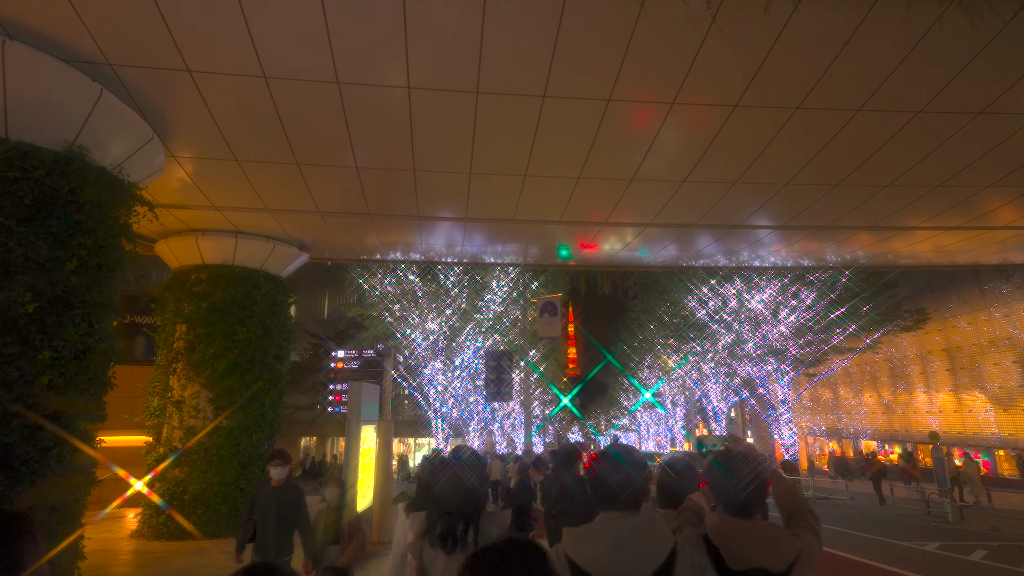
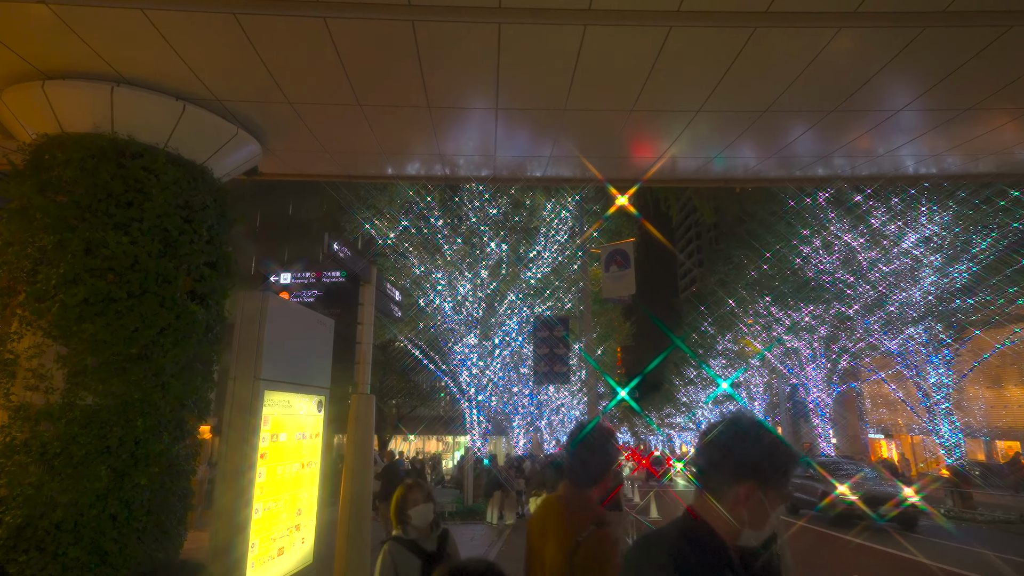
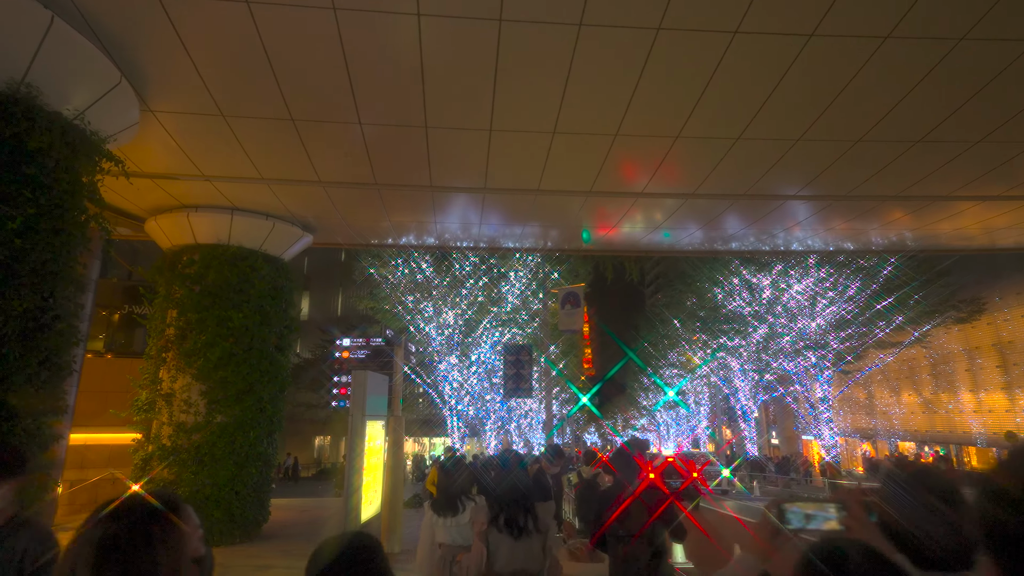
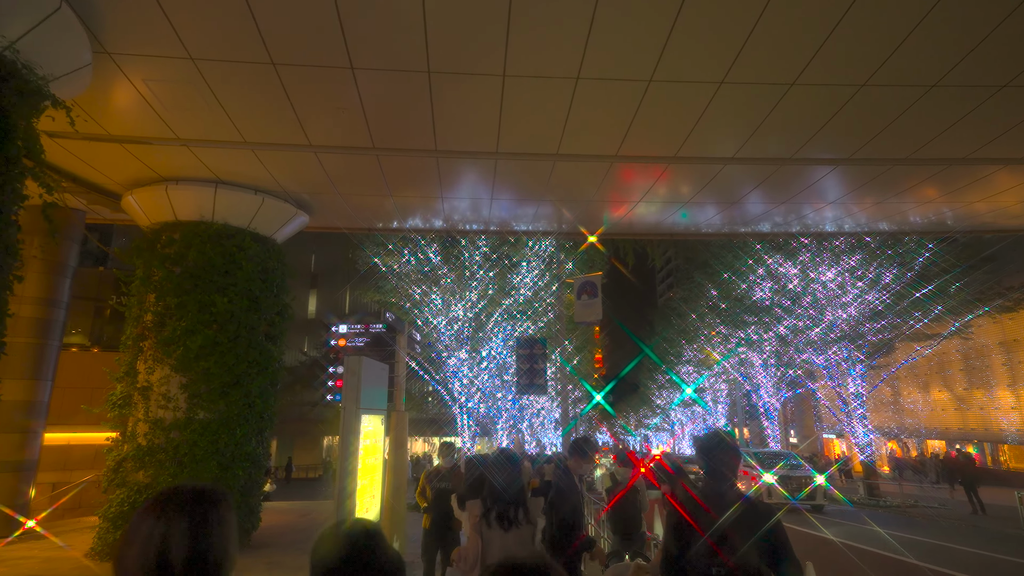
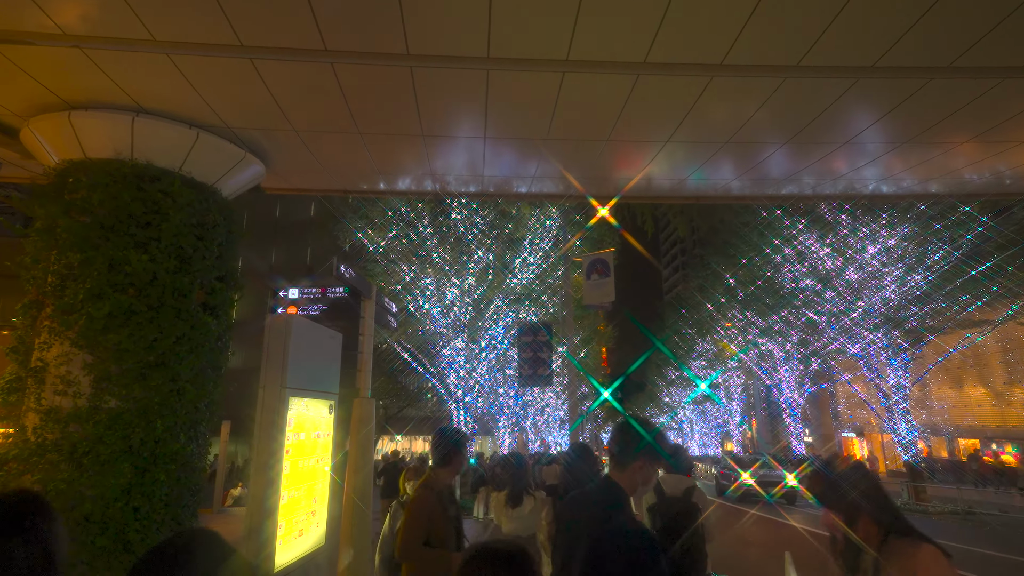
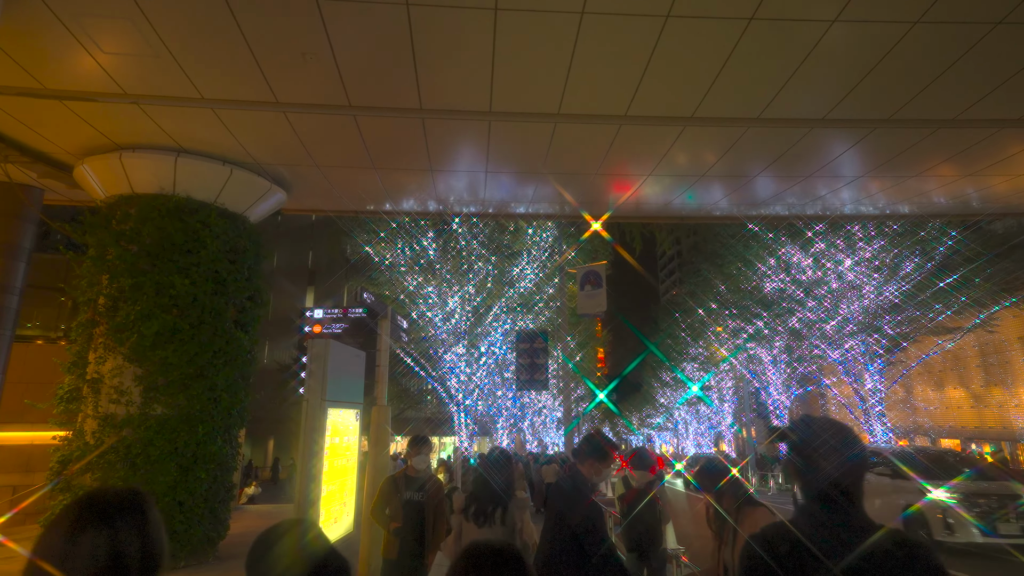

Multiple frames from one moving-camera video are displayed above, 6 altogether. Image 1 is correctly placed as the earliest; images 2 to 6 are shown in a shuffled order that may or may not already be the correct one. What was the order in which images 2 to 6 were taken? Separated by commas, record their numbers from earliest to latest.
3, 4, 6, 5, 2
